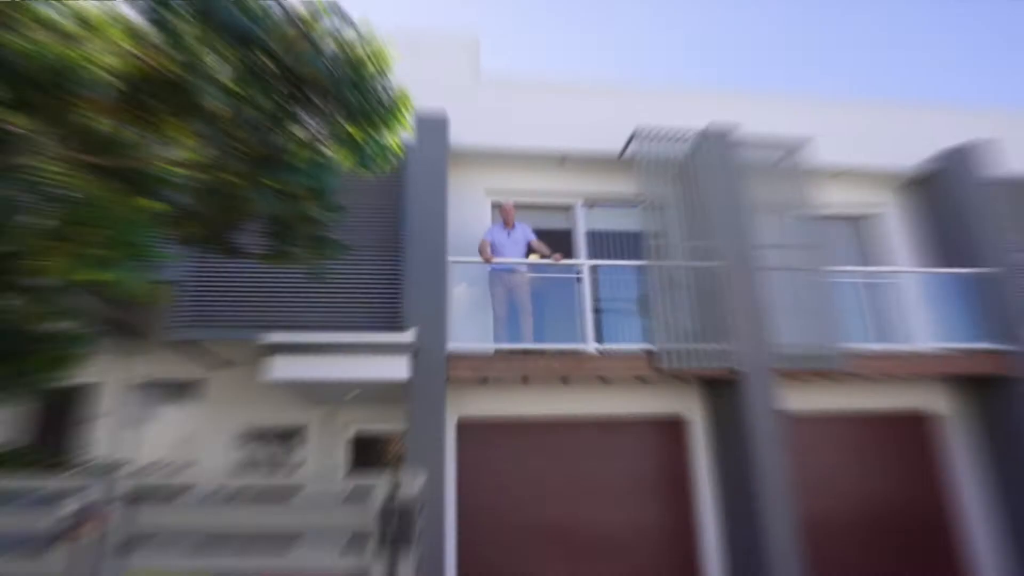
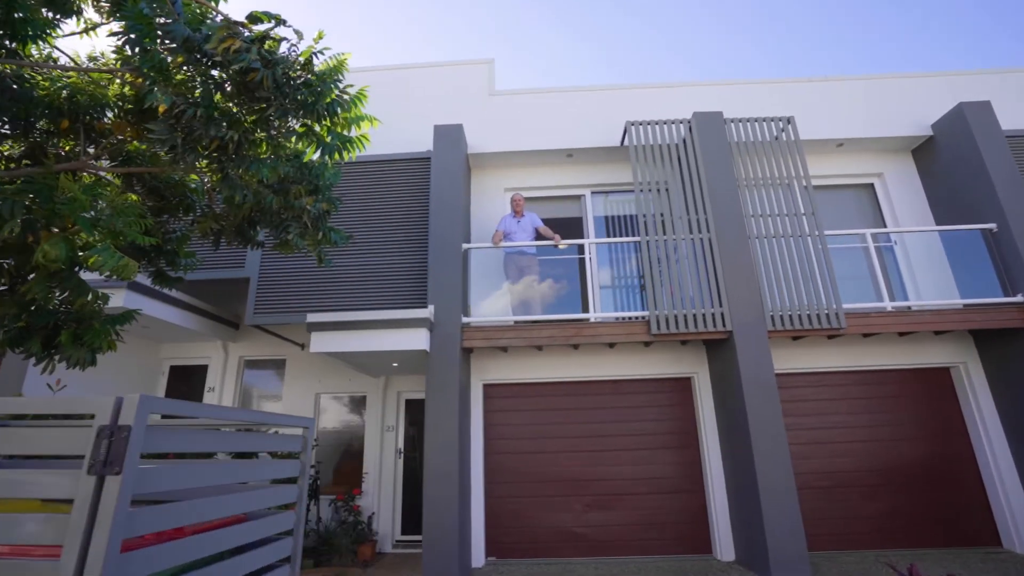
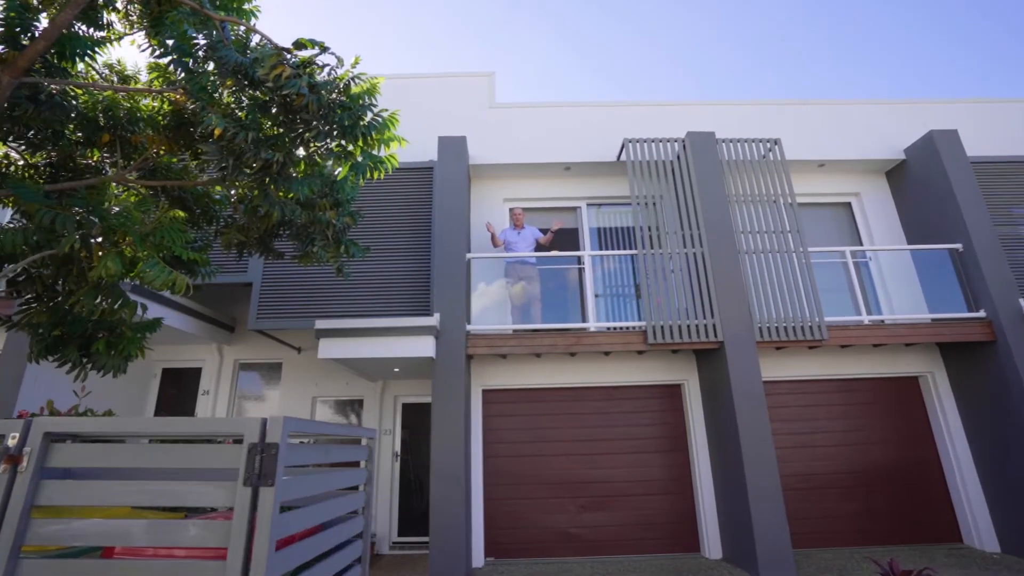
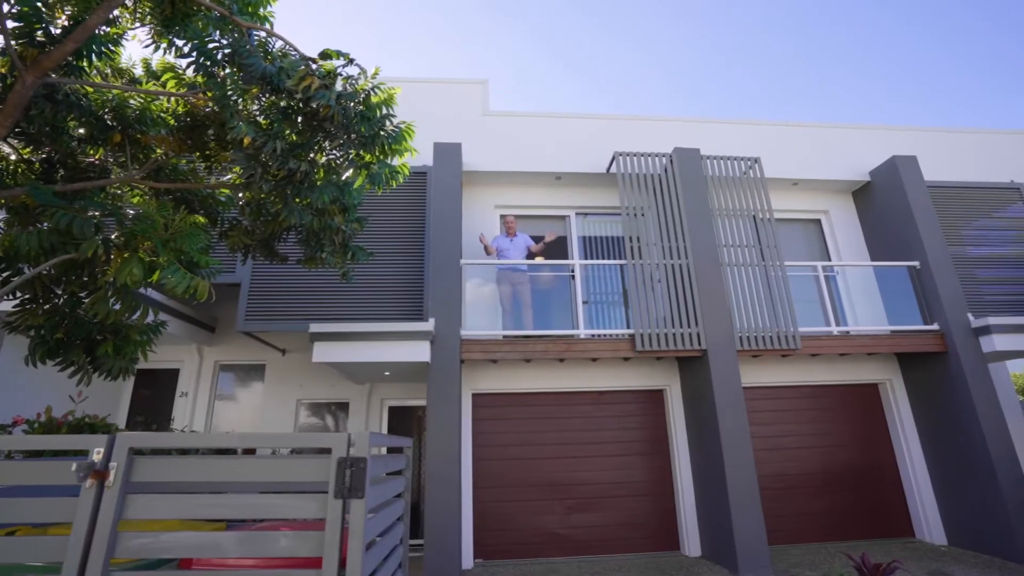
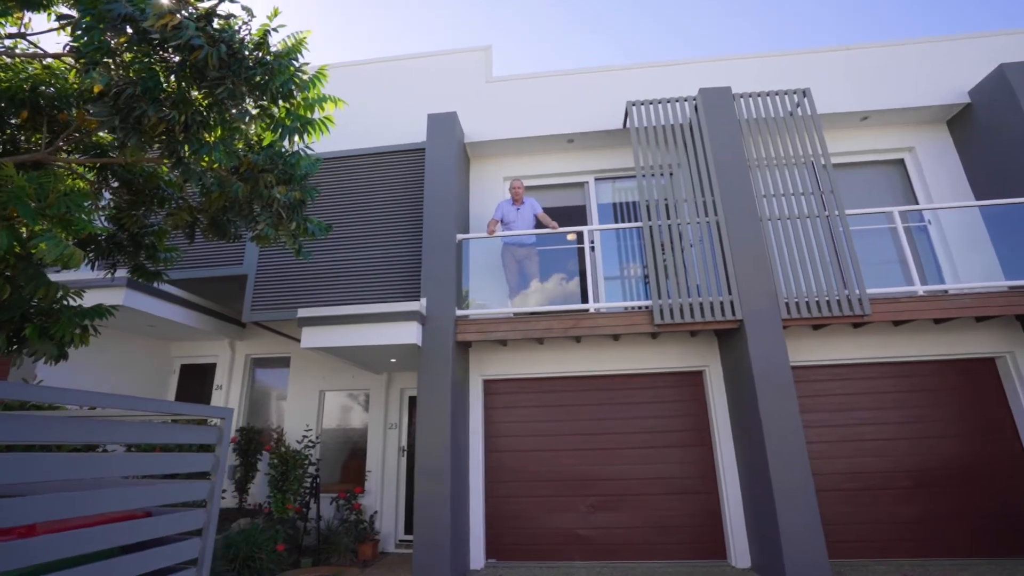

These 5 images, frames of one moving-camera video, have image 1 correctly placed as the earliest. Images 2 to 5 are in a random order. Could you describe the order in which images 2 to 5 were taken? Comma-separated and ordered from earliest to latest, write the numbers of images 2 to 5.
4, 3, 2, 5
